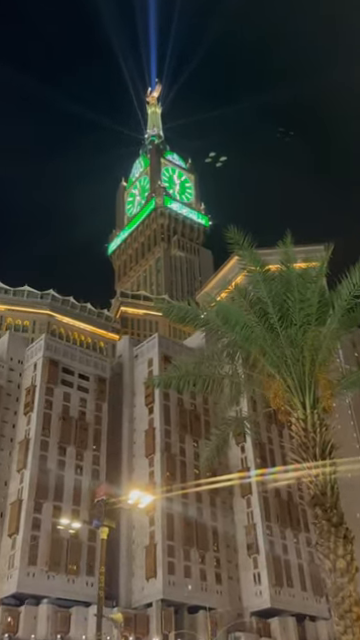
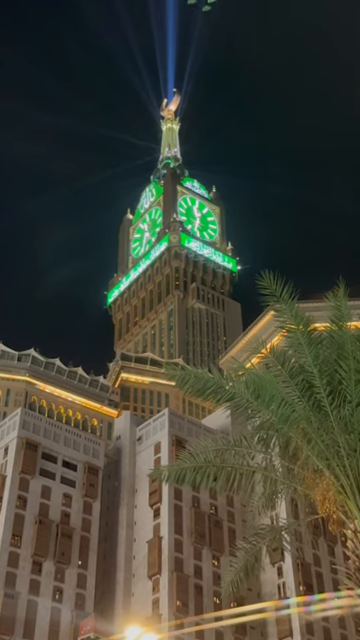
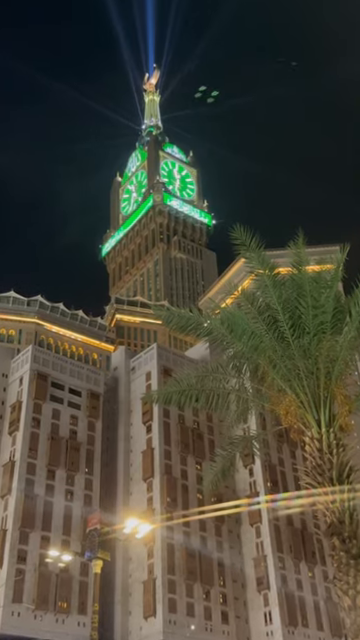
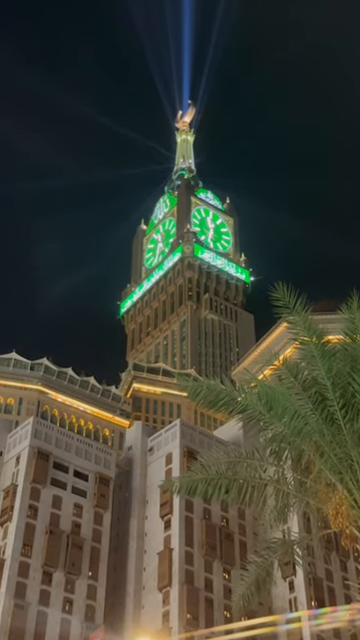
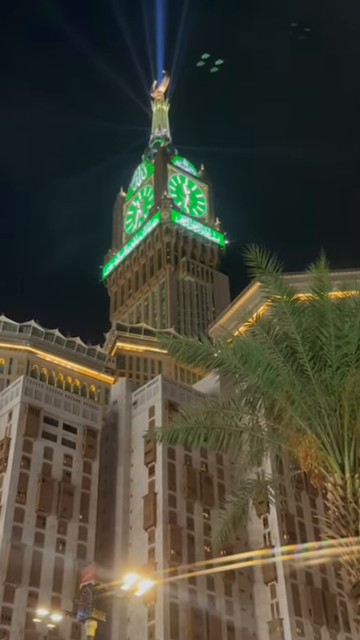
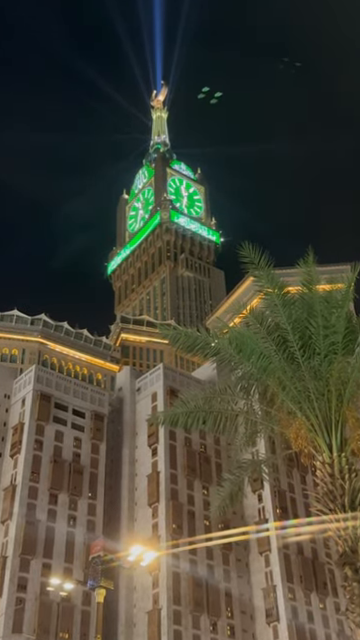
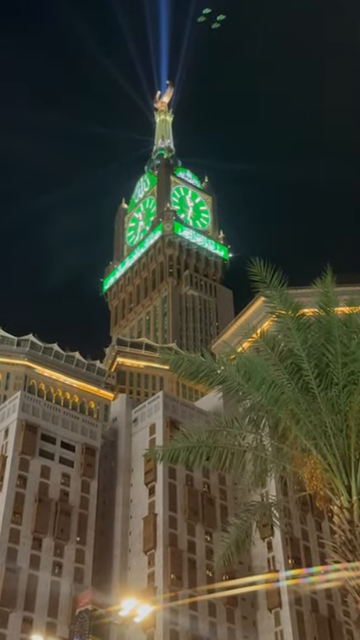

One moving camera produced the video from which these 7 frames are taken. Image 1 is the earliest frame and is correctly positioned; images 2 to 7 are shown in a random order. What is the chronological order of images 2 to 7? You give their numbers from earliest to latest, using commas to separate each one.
3, 6, 5, 7, 2, 4
